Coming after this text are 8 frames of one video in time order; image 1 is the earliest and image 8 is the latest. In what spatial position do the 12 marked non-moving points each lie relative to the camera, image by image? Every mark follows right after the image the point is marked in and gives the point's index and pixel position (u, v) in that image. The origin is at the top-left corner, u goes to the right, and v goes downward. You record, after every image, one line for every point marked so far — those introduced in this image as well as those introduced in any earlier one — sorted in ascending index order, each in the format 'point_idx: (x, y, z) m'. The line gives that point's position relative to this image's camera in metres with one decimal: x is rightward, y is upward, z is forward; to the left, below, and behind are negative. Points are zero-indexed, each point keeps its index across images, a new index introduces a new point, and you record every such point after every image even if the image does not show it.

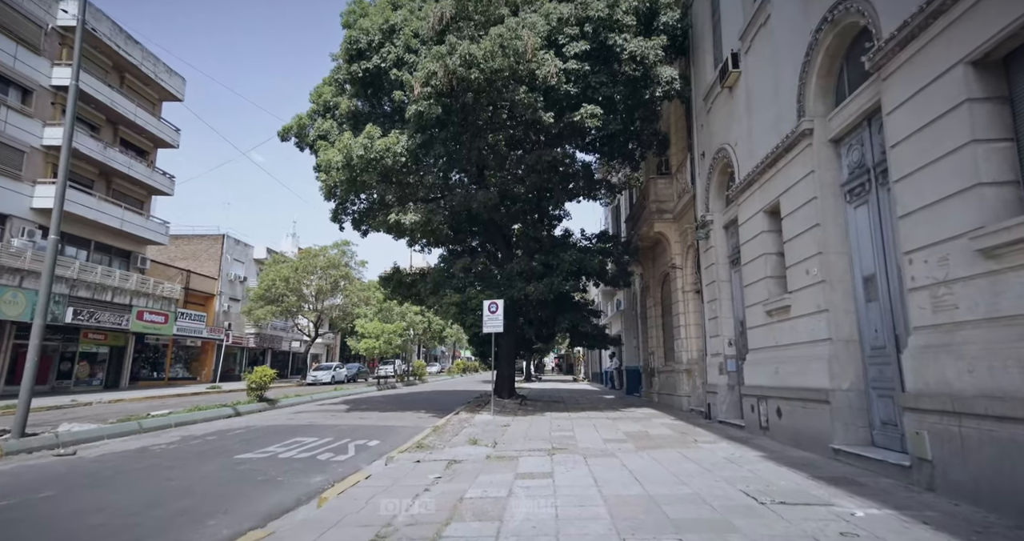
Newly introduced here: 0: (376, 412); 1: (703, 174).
0: (-4.2, -4.3, +15.9) m
1: (+4.7, +2.4, +12.9) m
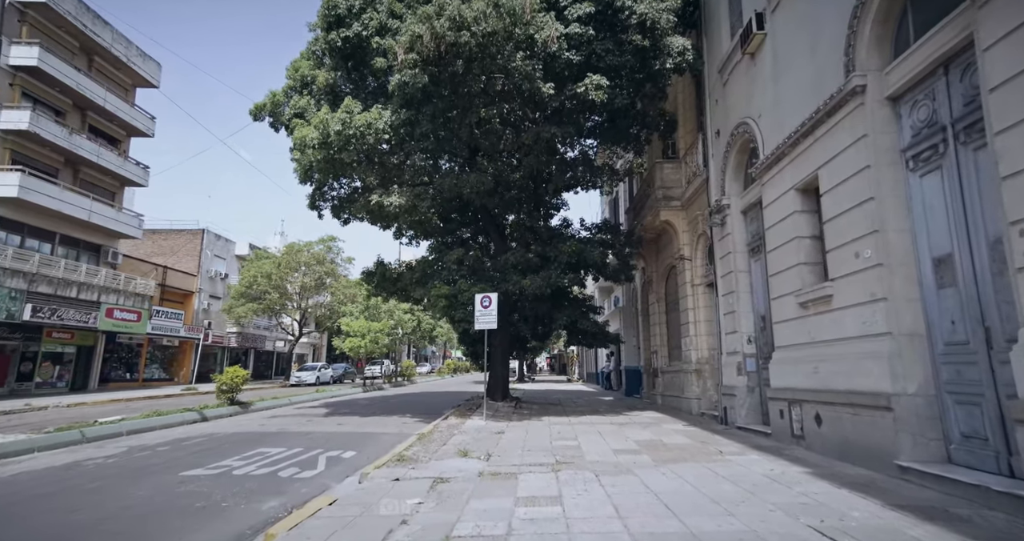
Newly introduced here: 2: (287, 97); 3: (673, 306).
0: (-4.3, -4.1, +14.6) m
1: (+4.6, +2.6, +11.7) m
2: (-6.1, +4.7, +14.2) m
3: (+5.1, -1.1, +16.6) m
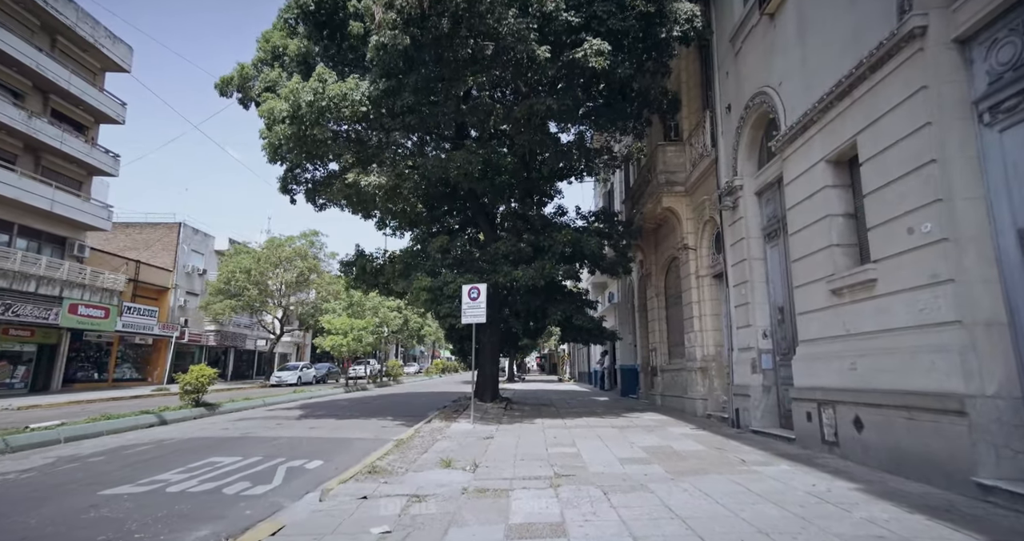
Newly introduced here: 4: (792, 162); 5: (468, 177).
0: (-4.6, -3.8, +13.4) m
1: (+4.4, +2.8, +10.7) m
2: (-6.3, +5.0, +13.0) m
3: (+4.8, -0.9, +15.5) m
4: (+4.4, +1.7, +8.2) m
5: (-1.1, +2.2, +12.8) m
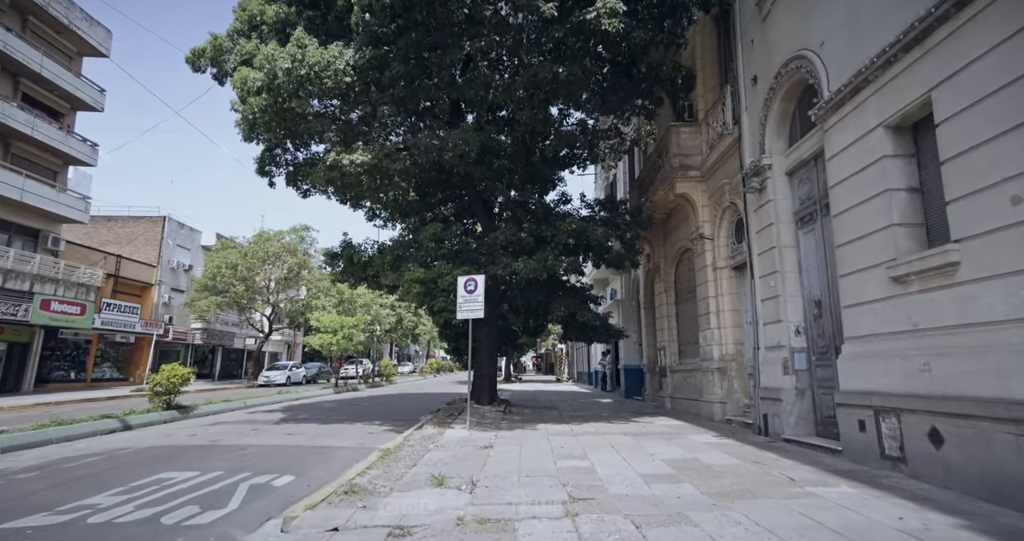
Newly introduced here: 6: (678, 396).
0: (-4.6, -3.6, +12.3) m
1: (+4.5, +3.0, +9.6) m
2: (-6.3, +5.2, +11.8) m
3: (+4.7, -0.7, +14.5) m
4: (+4.4, +1.9, +7.1) m
5: (-1.1, +2.4, +11.7) m
6: (+4.5, -3.4, +14.2) m
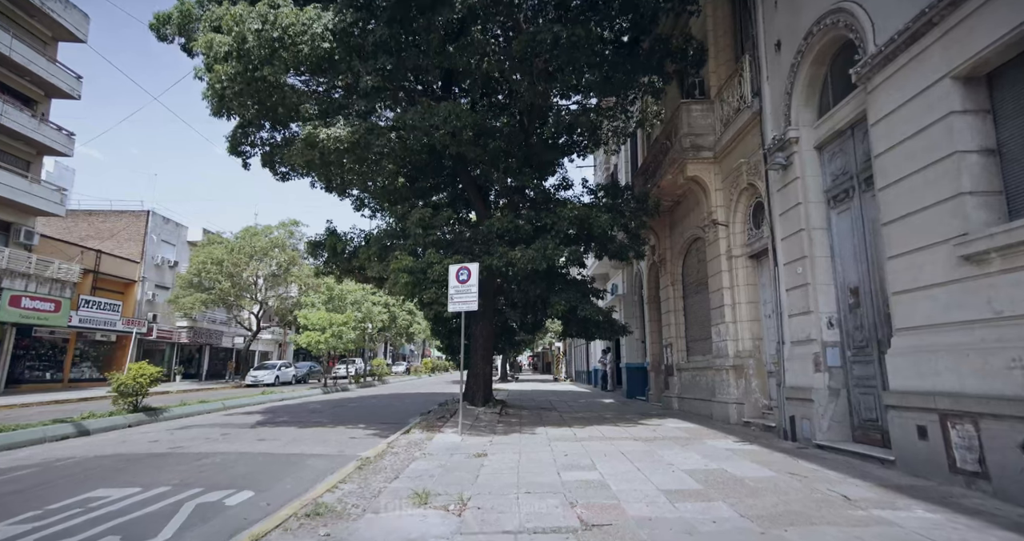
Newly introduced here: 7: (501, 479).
0: (-4.7, -3.4, +11.2) m
1: (+4.4, +3.2, +8.6) m
2: (-6.4, +5.4, +10.8) m
3: (+4.7, -0.5, +13.5) m
4: (+4.4, +2.1, +6.2) m
5: (-1.1, +2.7, +10.7) m
6: (+4.4, -3.2, +13.3) m
7: (-0.1, -2.4, +6.1) m
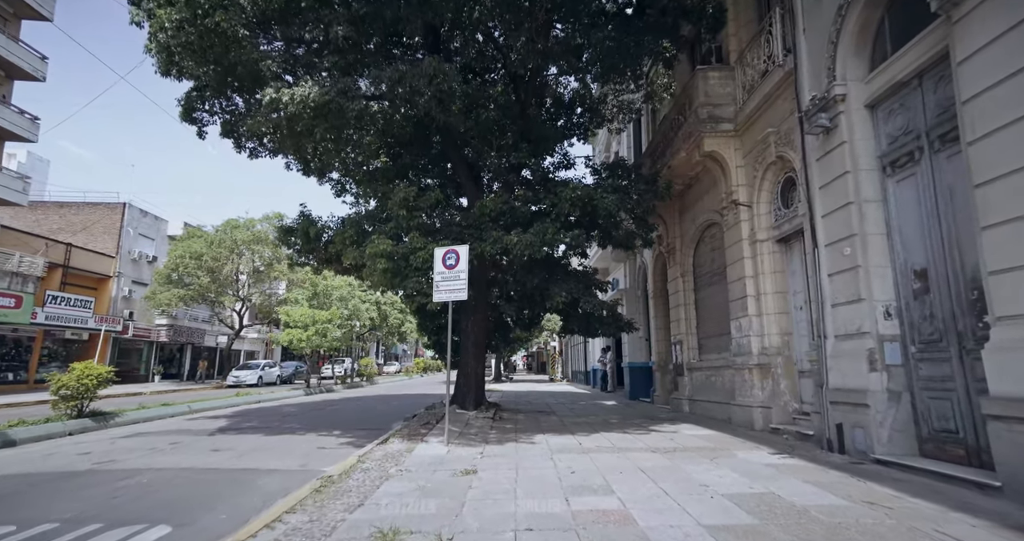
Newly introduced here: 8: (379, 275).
0: (-4.8, -3.1, +9.9) m
1: (+4.4, +3.5, +7.4) m
2: (-6.5, +5.7, +9.4) m
3: (+4.5, -0.2, +12.3) m
4: (+4.4, +2.4, +4.9) m
5: (-1.2, +2.9, +9.3) m
6: (+4.3, -2.9, +12.0) m
7: (-0.2, -2.2, +4.8) m
8: (-2.5, -0.1, +10.0) m
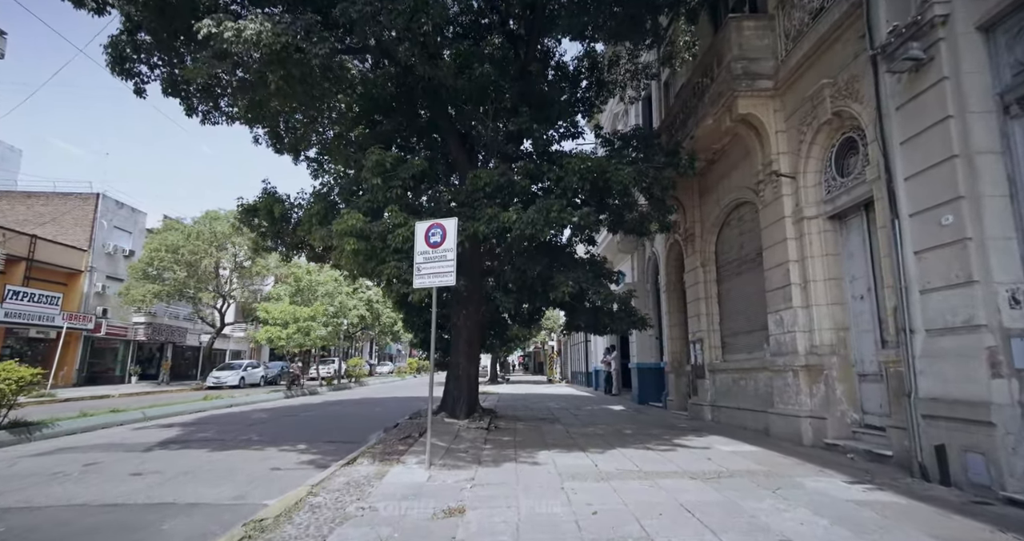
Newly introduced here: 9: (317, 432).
0: (-4.8, -2.8, +8.2) m
1: (+4.4, +3.7, +5.8) m
2: (-6.5, +6.0, +7.7) m
3: (+4.5, +0.1, +10.7) m
4: (+4.4, +2.6, +3.3) m
5: (-1.2, +3.2, +7.7) m
6: (+4.3, -2.7, +10.4) m
7: (-0.2, -1.9, +3.1) m
8: (-2.5, +0.2, +8.4) m
9: (-3.8, -3.2, +10.3) m
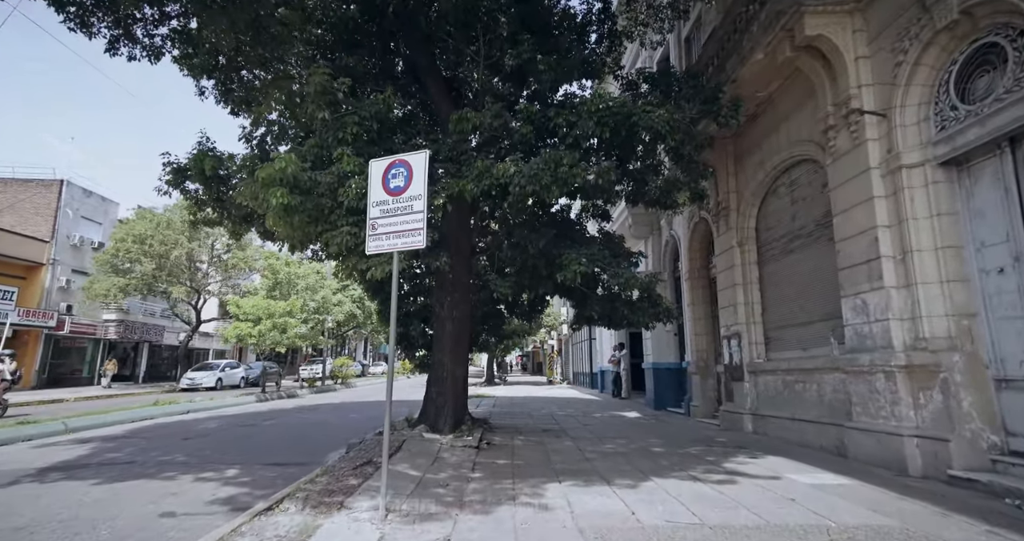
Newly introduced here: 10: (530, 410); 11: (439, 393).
0: (-4.8, -2.5, +6.0) m
1: (+4.3, +4.1, +3.6) m
2: (-6.5, +6.3, +5.5) m
3: (+4.4, +0.4, +8.5) m
4: (+4.4, +3.0, +1.2) m
5: (-1.3, +3.6, +5.5) m
6: (+4.2, -2.3, +8.3) m
7: (-0.2, -1.5, +1.0) m
8: (-2.6, +0.6, +6.2) m
9: (-3.9, -2.8, +8.1) m
10: (+0.5, -3.8, +14.1) m
11: (-1.2, -2.0, +8.8) m
